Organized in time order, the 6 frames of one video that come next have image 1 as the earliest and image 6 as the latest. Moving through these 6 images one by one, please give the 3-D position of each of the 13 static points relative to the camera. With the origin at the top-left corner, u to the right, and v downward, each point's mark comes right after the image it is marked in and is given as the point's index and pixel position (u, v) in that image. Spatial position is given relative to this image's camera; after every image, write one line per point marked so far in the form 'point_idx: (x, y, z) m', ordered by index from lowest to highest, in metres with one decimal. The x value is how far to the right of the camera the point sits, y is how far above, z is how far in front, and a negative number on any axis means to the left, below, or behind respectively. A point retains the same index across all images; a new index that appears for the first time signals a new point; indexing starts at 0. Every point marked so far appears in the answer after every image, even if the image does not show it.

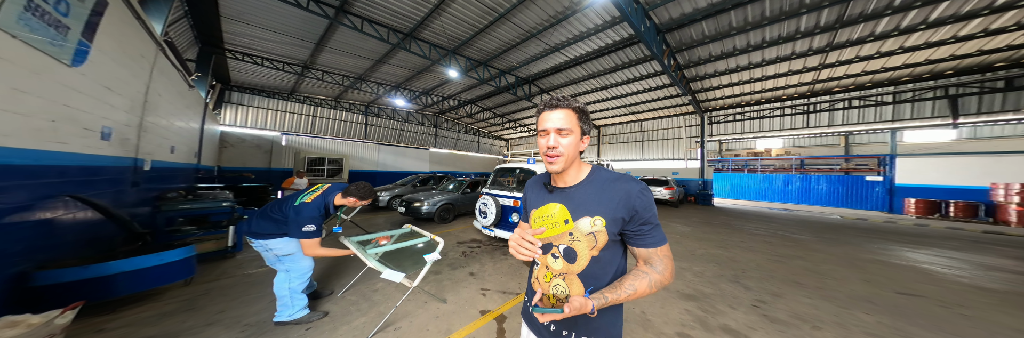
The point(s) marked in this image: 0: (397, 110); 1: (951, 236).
0: (-8.4, +4.4, +15.2) m
1: (+15.5, -2.4, +7.1) m
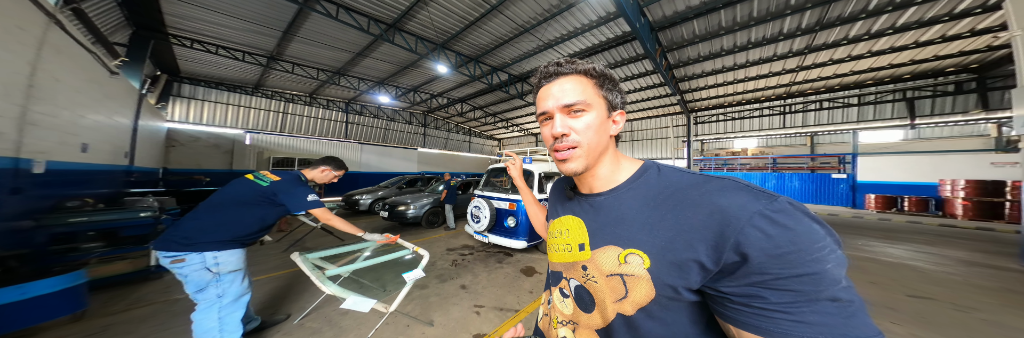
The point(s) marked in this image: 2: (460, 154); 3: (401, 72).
0: (-9.2, +4.3, +14.3) m
1: (+15.2, -2.3, +7.6) m
2: (-4.4, +1.4, +18.4) m
3: (-5.4, +4.7, +10.2) m
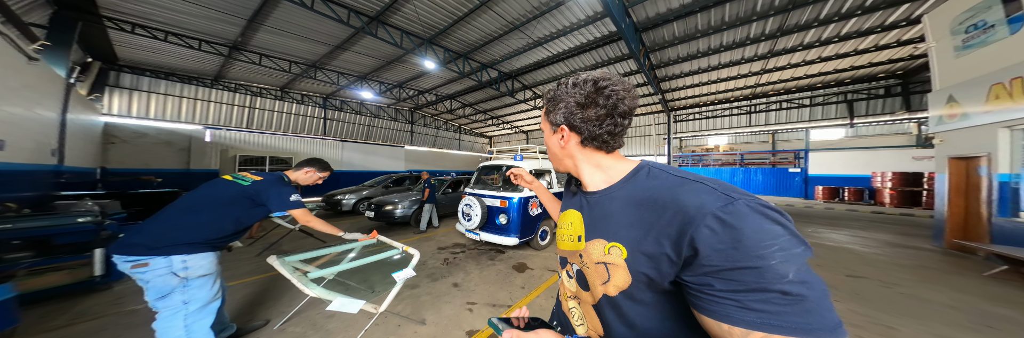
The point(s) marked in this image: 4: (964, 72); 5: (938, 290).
0: (-10.1, +4.4, +13.6) m
1: (+14.8, -2.1, +8.7) m
2: (-5.7, +1.6, +18.1) m
3: (-6.1, +4.8, +9.7) m
4: (+10.1, +2.2, +4.5) m
5: (+6.2, -1.8, +2.9) m
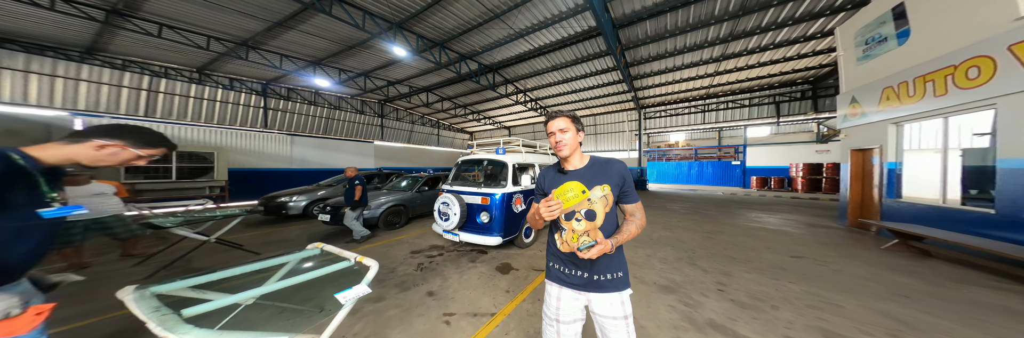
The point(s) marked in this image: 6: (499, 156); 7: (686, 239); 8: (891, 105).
0: (-11.7, +4.5, +11.8) m
1: (+13.7, -1.7, +10.3) m
2: (-7.8, +1.8, +16.9) m
3: (-7.2, +4.9, +8.5) m
4: (+9.5, +2.5, +5.5) m
5: (+5.9, -1.6, +3.4) m
6: (-0.3, +0.3, +4.4) m
7: (+4.1, -1.6, +4.7) m
8: (+8.8, +1.5, +4.7) m
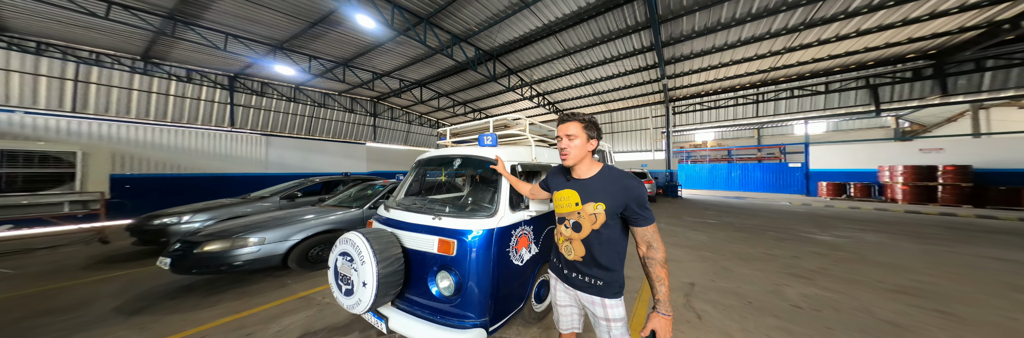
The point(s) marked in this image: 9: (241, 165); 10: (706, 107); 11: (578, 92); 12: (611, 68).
0: (-11.2, +4.2, +10.5) m
1: (+14.0, -1.8, +7.1) m
2: (-7.0, +1.4, +15.2) m
3: (-7.0, +4.7, +6.9) m
4: (+9.5, +2.4, +2.7) m
5: (+5.8, -1.6, +0.8) m
6: (-0.3, +0.2, +2.3) m
7: (+4.1, -1.6, +2.2) m
8: (+8.8, +1.5, +2.0) m
9: (-11.7, +0.2, +8.7) m
10: (+13.0, +4.1, +13.2) m
11: (+4.3, +5.0, +12.9) m
12: (+5.1, +5.1, +10.2) m
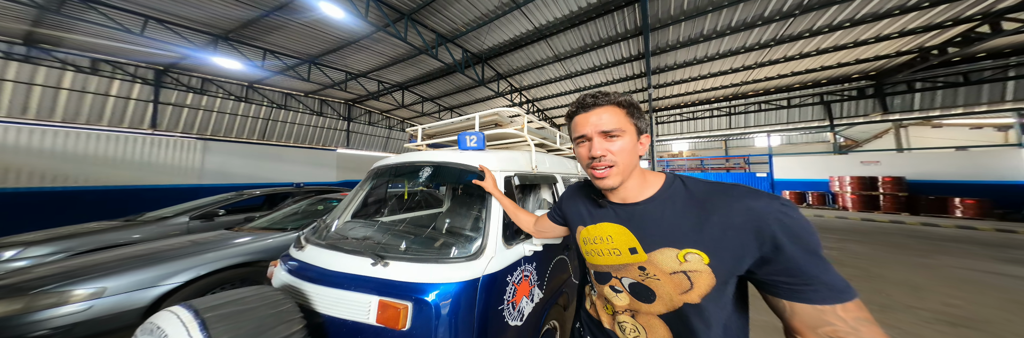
0: (-11.9, +3.7, +9.1) m
1: (+13.5, -2.1, +7.4) m
2: (-8.1, +0.7, +14.0) m
3: (-7.4, +4.4, +5.9) m
4: (+9.4, +2.3, +2.9) m
5: (+5.8, -1.6, +0.5) m
6: (-0.4, +0.2, +1.6) m
7: (+4.0, -1.7, +1.8) m
8: (+8.7, +1.4, +2.1) m
9: (-12.2, -0.2, +7.1) m
10: (+12.0, +3.4, +13.7) m
11: (+3.4, +4.3, +12.7) m
12: (+4.4, +4.6, +10.1) m
